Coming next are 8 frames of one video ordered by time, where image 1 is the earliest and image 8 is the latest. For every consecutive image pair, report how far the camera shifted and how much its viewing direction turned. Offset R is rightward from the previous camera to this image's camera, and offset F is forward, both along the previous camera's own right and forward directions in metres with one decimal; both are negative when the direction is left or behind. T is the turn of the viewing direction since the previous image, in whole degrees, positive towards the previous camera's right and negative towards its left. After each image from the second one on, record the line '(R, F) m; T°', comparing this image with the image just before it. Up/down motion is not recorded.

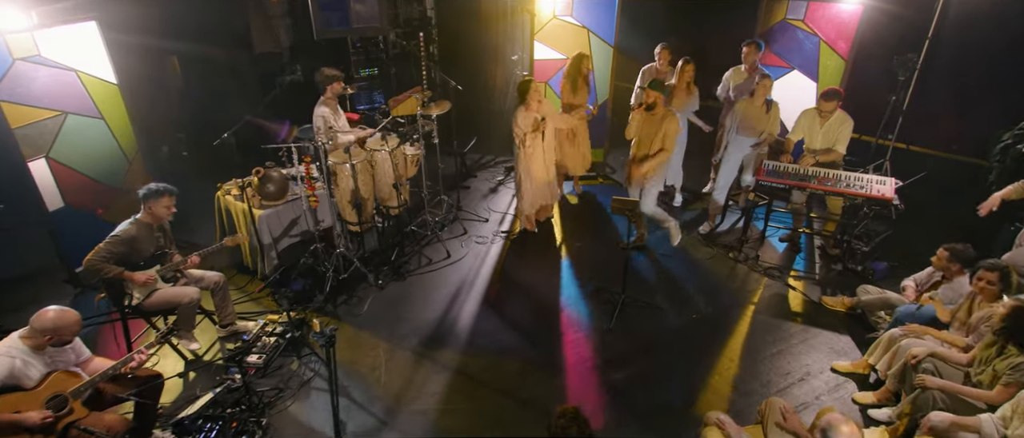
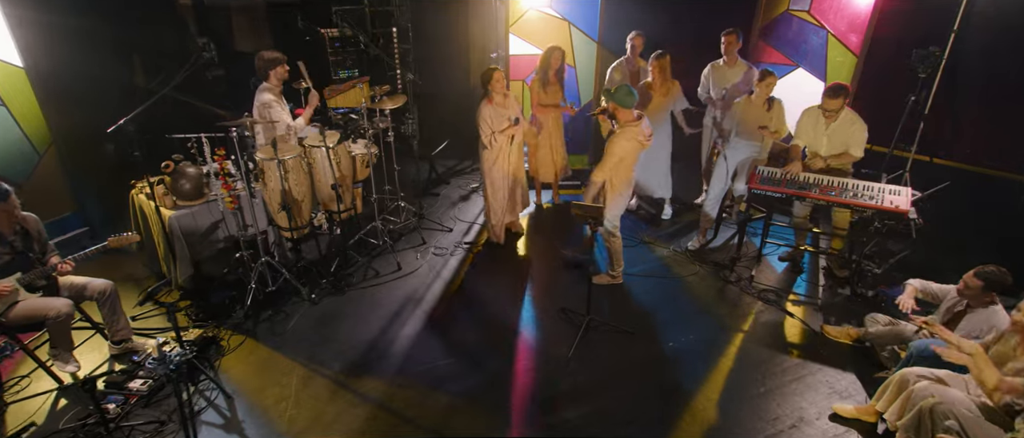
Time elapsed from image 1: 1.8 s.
(+0.6, +0.6) m; -2°
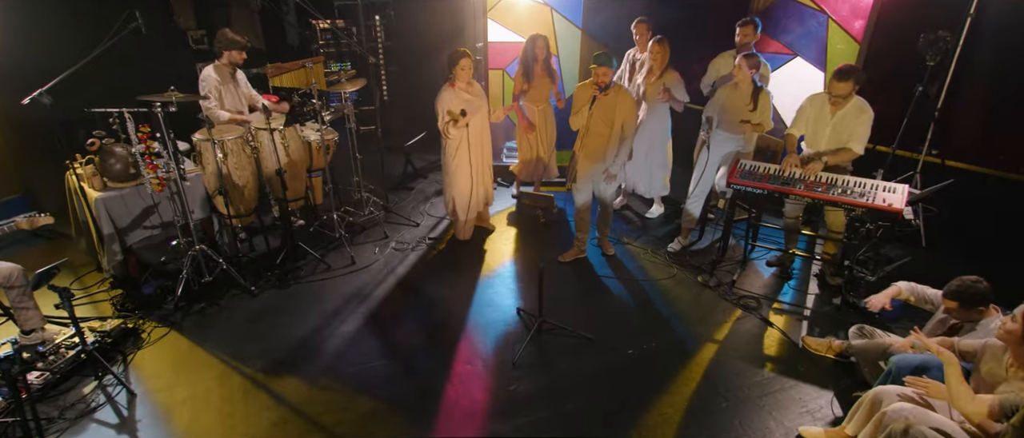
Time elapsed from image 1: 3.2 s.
(+0.5, +0.4) m; -2°
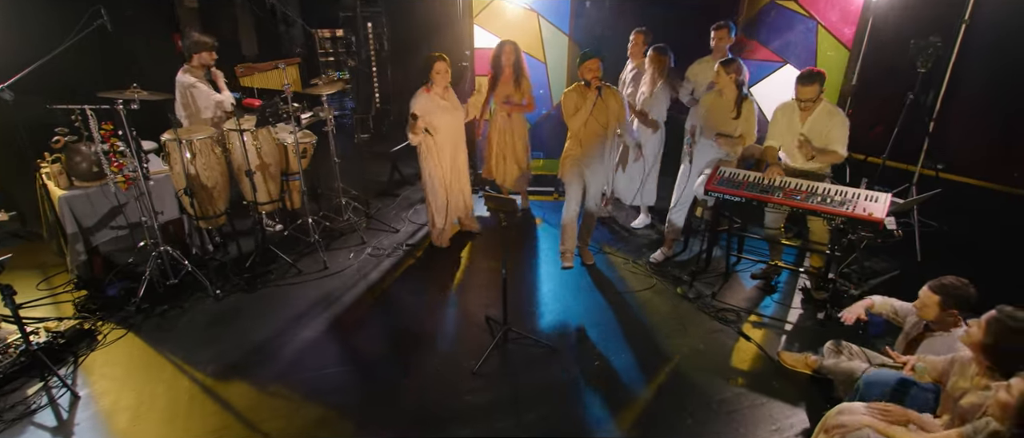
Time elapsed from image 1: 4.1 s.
(+0.3, +0.1) m; -1°
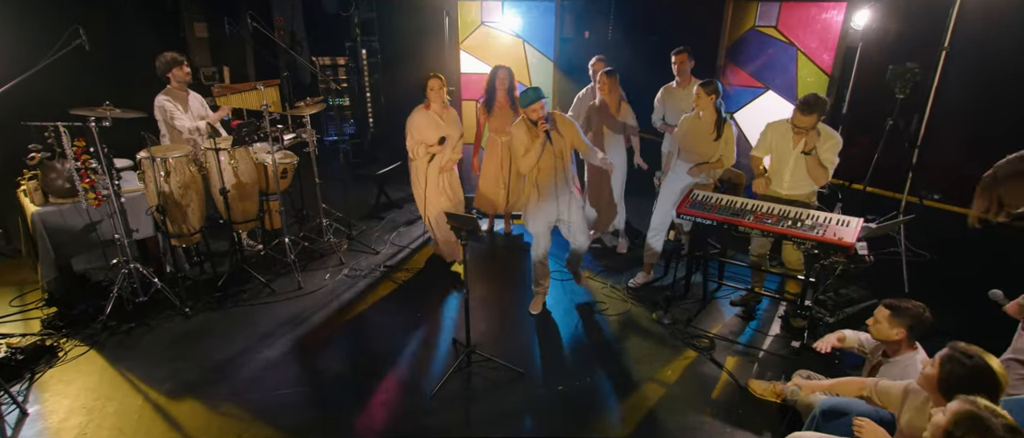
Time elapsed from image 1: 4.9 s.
(+0.3, 0.0) m; -1°
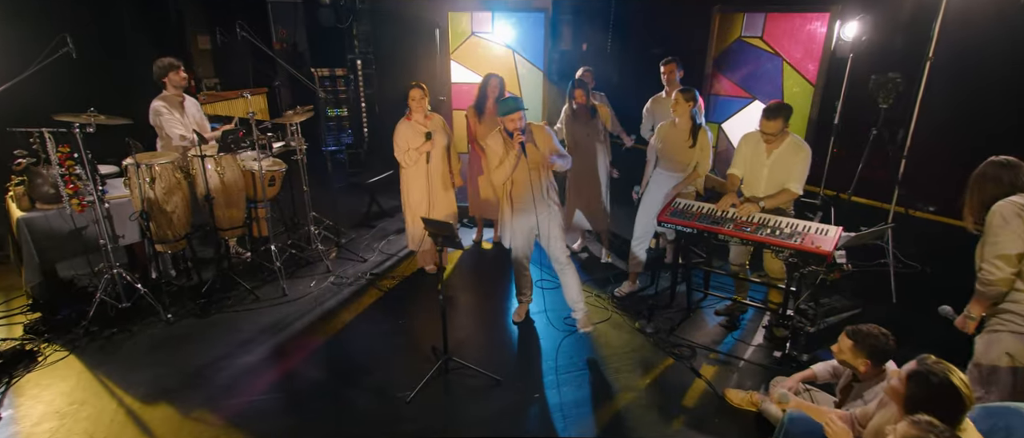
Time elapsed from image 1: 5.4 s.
(+0.2, 0.0) m; 0°
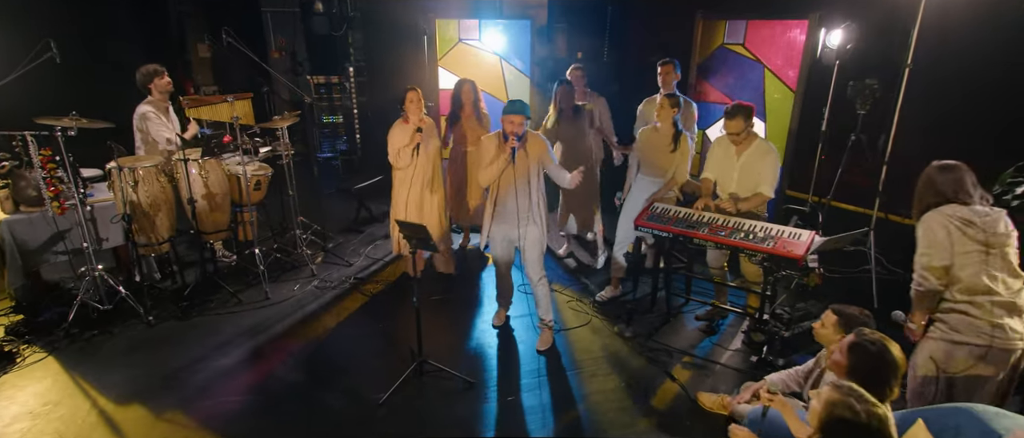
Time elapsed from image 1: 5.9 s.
(+0.2, 0.0) m; 0°
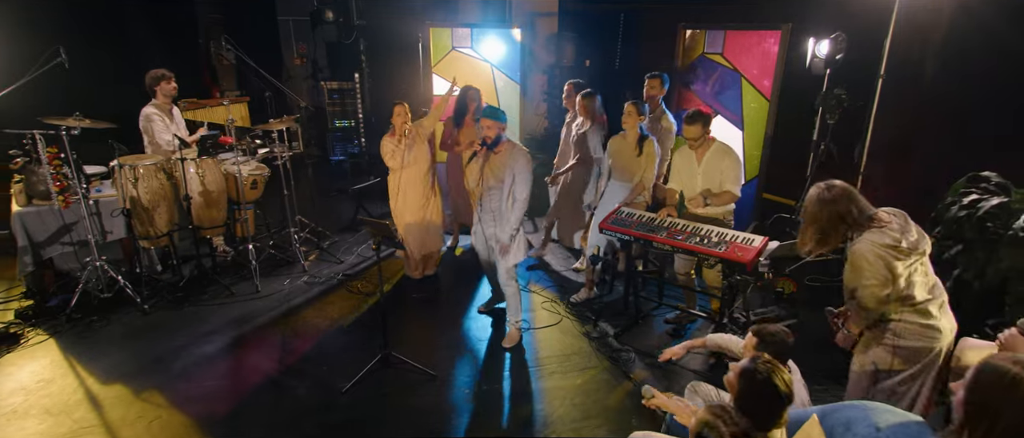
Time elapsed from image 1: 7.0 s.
(+0.4, -0.1) m; -3°
